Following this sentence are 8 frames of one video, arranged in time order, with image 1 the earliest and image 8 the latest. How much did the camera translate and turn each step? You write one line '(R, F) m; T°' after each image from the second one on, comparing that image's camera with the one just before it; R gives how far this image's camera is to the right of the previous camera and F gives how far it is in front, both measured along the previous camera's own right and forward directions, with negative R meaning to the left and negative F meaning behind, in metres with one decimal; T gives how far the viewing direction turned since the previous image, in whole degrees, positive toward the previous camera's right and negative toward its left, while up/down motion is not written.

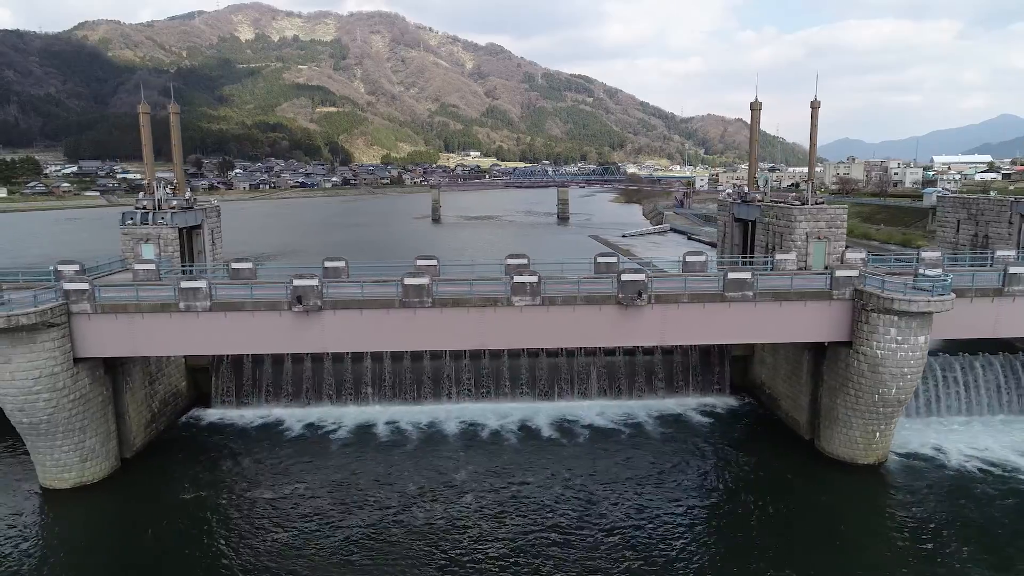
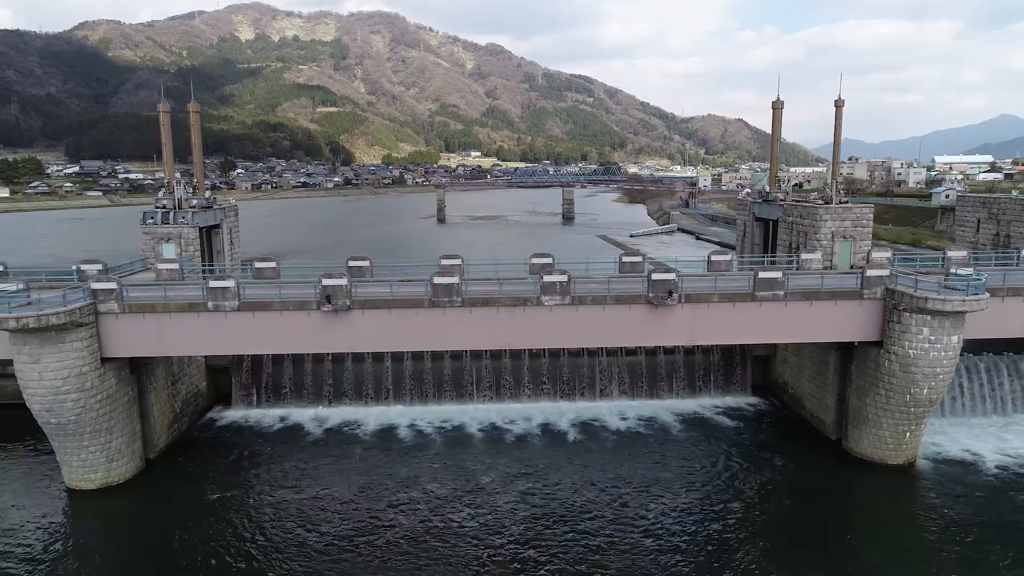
(-0.8, +0.1) m; 0°
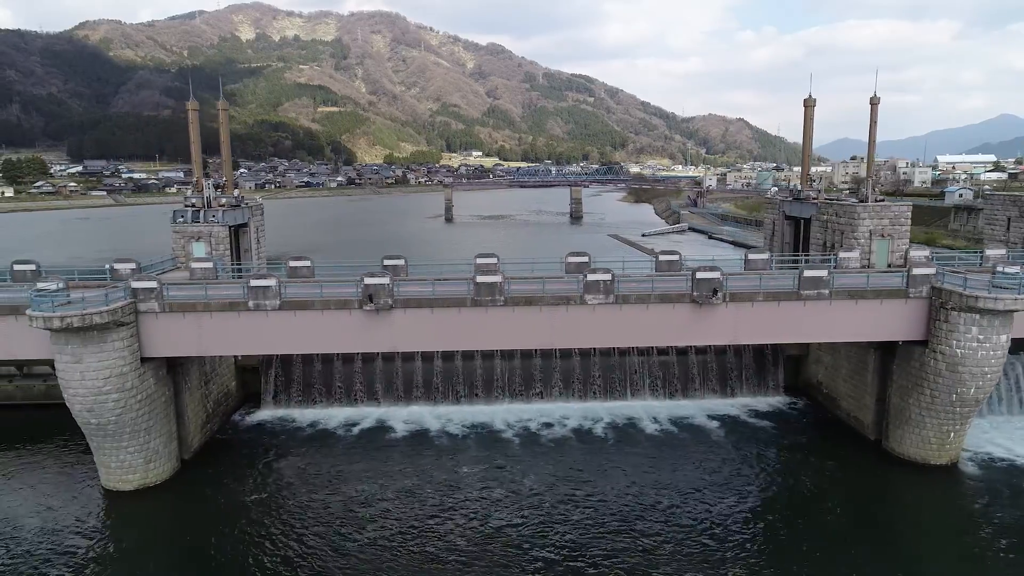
(-1.1, +0.2) m; 0°
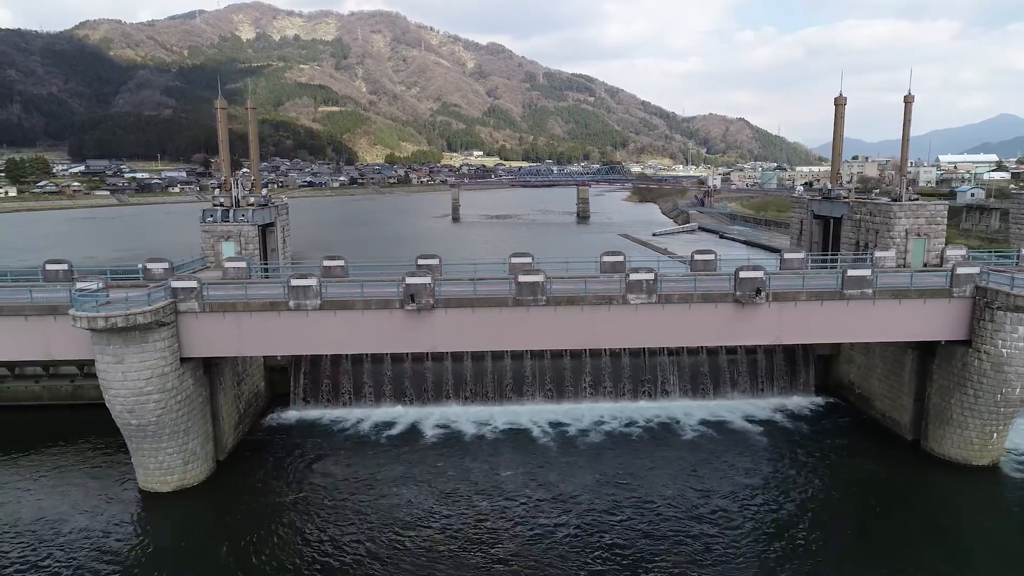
(-1.1, +0.1) m; 0°
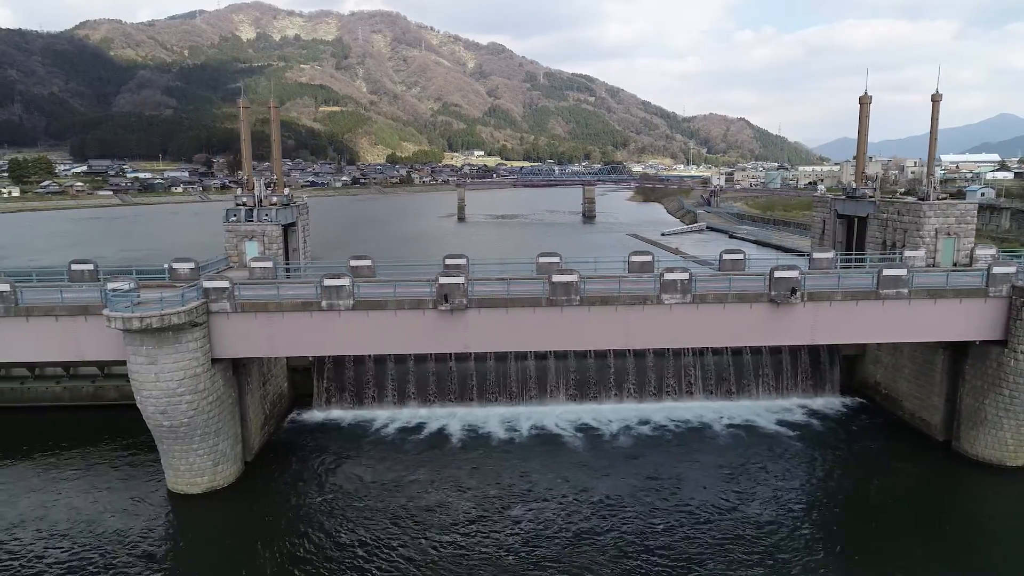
(-0.8, +0.1) m; 0°
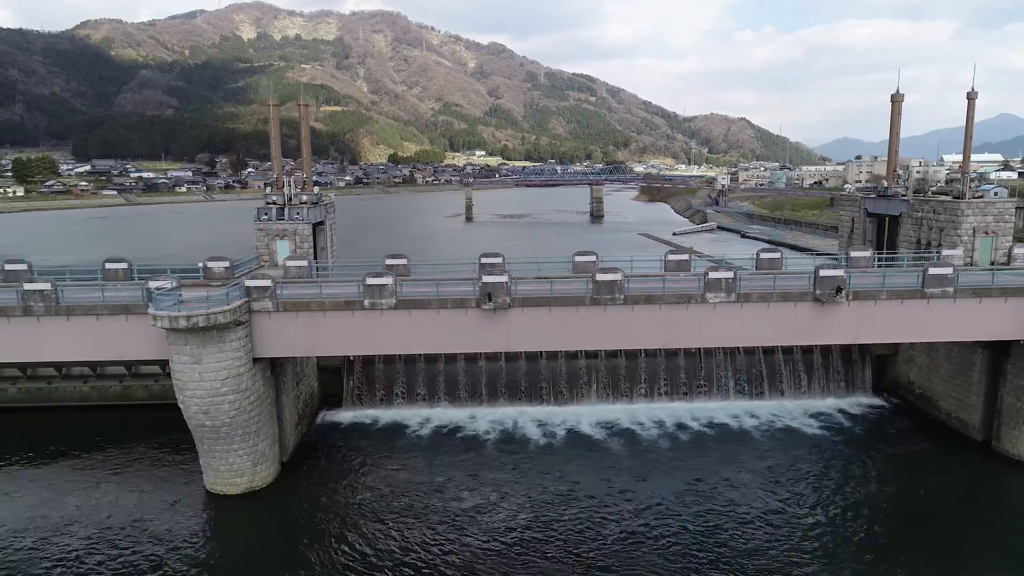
(-1.1, +0.1) m; 0°
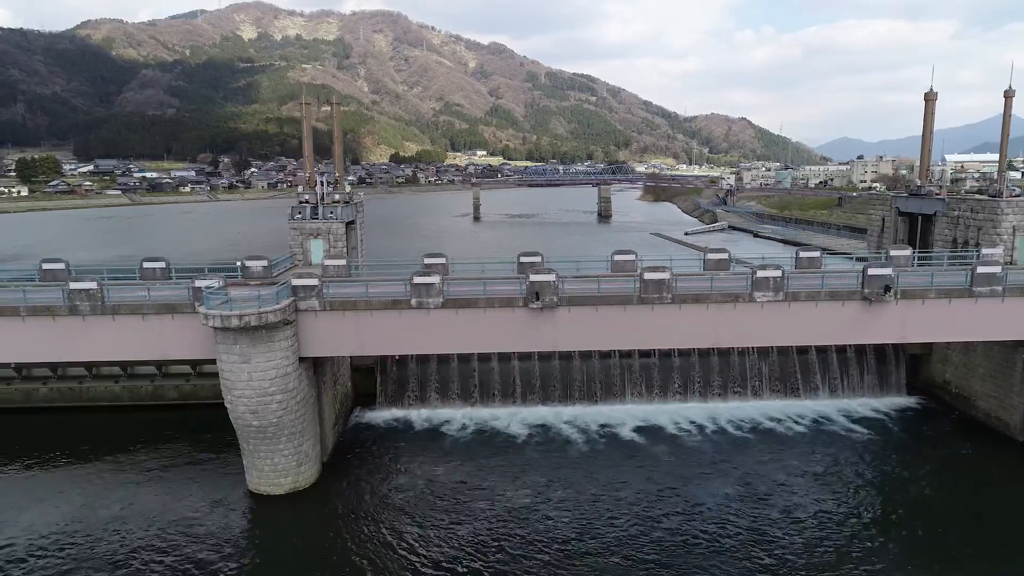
(-1.2, +0.1) m; 0°
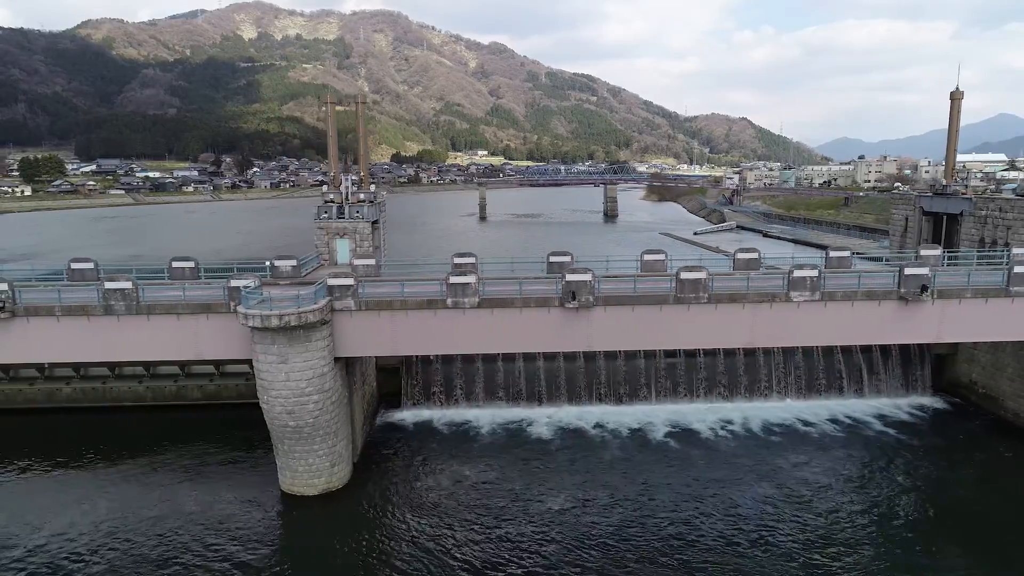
(-0.9, +0.1) m; 0°
